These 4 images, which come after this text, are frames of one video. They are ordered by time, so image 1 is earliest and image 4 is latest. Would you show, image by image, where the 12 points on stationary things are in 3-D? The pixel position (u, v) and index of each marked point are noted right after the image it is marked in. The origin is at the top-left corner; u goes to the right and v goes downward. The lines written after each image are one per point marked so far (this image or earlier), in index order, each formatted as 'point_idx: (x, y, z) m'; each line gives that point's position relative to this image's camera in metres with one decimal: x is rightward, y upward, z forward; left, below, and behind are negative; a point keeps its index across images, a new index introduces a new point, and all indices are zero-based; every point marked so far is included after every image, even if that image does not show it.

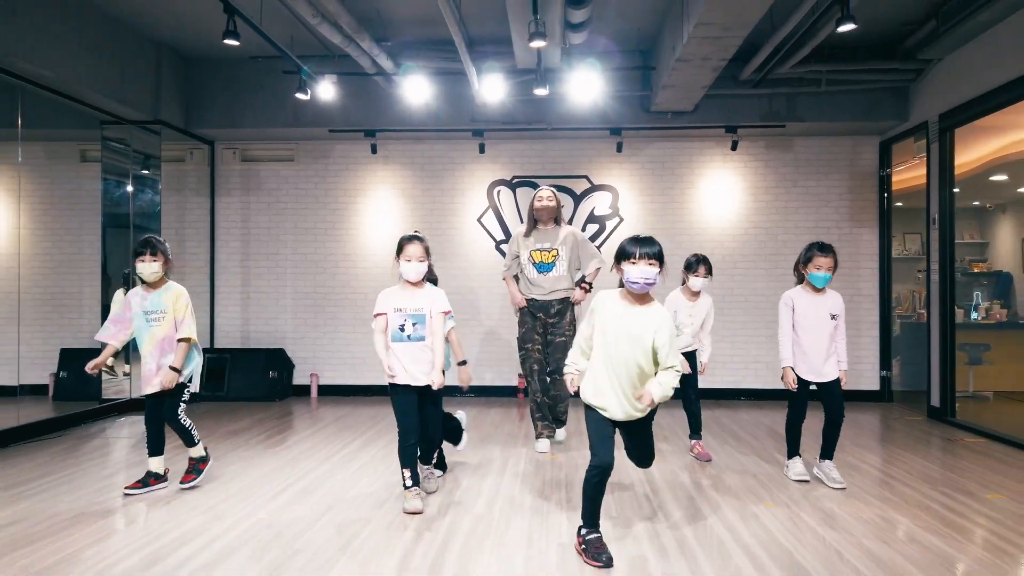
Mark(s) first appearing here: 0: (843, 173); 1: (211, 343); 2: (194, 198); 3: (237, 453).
0: (+2.4, +0.8, +5.6) m
1: (-2.3, -0.4, +5.9) m
2: (-2.4, +0.7, +5.9) m
3: (-1.5, -0.9, +4.1) m
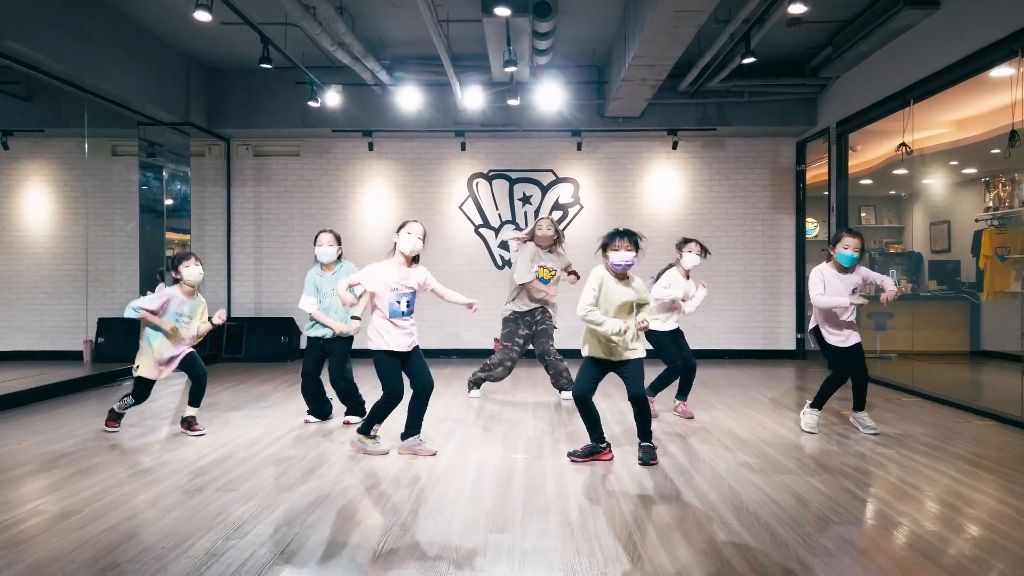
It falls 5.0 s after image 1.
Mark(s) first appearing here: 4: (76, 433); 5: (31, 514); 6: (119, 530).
0: (+2.2, +1.0, +6.6) m
1: (-2.5, -0.2, +6.8) m
2: (-2.6, +0.9, +6.7) m
3: (-1.6, -0.7, +5.1) m
4: (-2.2, -0.8, +3.9) m
5: (-1.5, -0.7, +2.5) m
6: (-1.2, -0.7, +2.3) m
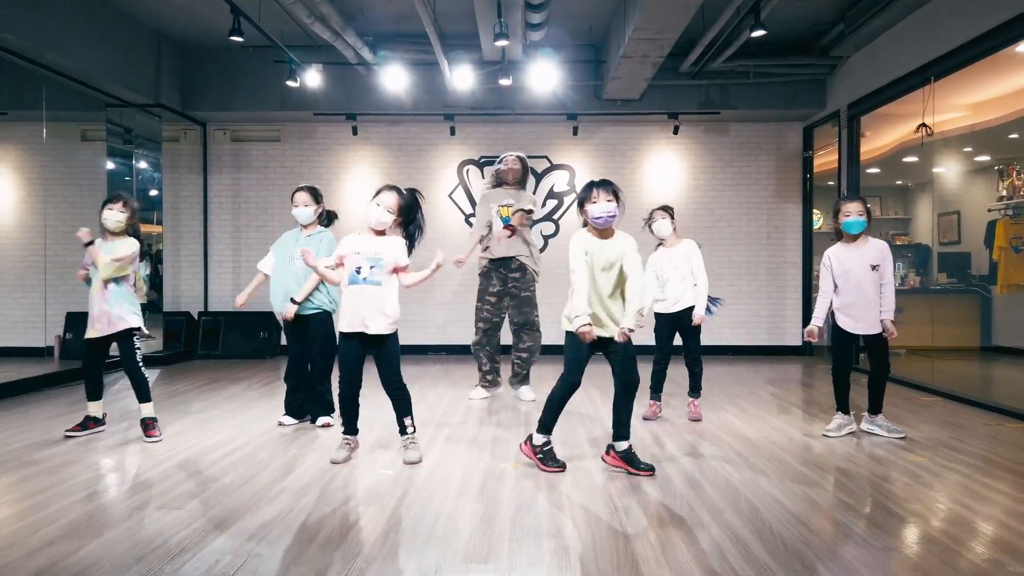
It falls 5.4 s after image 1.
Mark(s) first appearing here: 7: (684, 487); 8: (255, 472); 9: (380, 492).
0: (+2.1, +1.1, +6.3) m
1: (-2.6, -0.2, +6.5) m
2: (-2.7, +0.9, +6.4) m
3: (-1.7, -0.7, +4.7) m
4: (-2.3, -0.7, +3.6) m
5: (-1.6, -0.7, +2.1) m
6: (-1.2, -0.7, +1.9) m
7: (+0.6, -0.7, +2.5) m
8: (-0.9, -0.7, +2.8) m
9: (-0.4, -0.7, +2.5) m
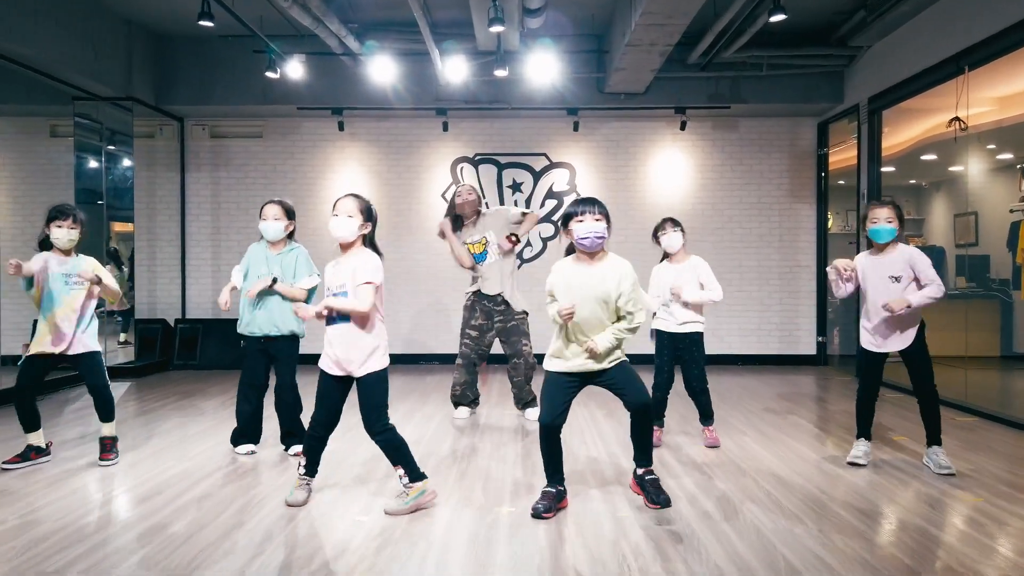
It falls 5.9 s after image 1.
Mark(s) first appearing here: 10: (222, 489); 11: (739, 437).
0: (+2.1, +1.1, +6.0) m
1: (-2.6, -0.2, +6.1) m
2: (-2.7, +0.9, +6.0) m
3: (-1.7, -0.7, +4.4) m
4: (-2.3, -0.8, +3.2) m
5: (-1.6, -0.7, +1.8) m
6: (-1.2, -0.7, +1.6) m
7: (+0.6, -0.7, +2.2) m
8: (-0.9, -0.7, +2.4) m
9: (-0.4, -0.7, +2.1) m
10: (-1.0, -0.7, +2.7) m
11: (+1.1, -0.7, +3.6) m
